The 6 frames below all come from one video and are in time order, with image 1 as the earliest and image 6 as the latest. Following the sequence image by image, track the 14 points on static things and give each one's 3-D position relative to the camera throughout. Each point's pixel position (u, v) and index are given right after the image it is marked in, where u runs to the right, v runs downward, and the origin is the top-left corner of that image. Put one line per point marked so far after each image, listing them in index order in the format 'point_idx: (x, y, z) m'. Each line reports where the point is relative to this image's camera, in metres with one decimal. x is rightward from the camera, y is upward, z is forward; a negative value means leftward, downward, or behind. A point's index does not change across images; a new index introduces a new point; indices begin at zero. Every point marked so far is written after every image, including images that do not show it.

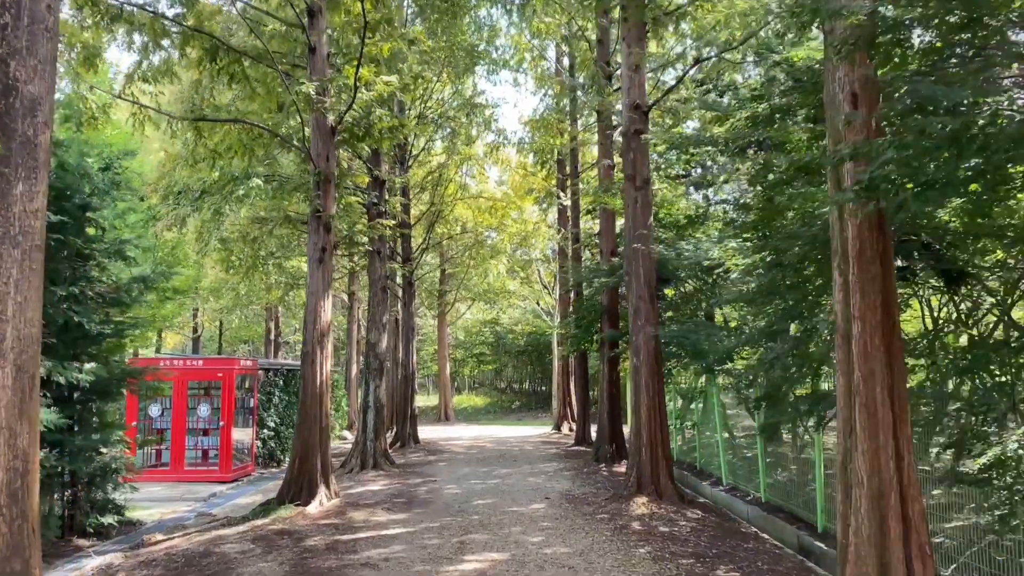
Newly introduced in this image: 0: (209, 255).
0: (-6.8, +0.8, +17.7) m
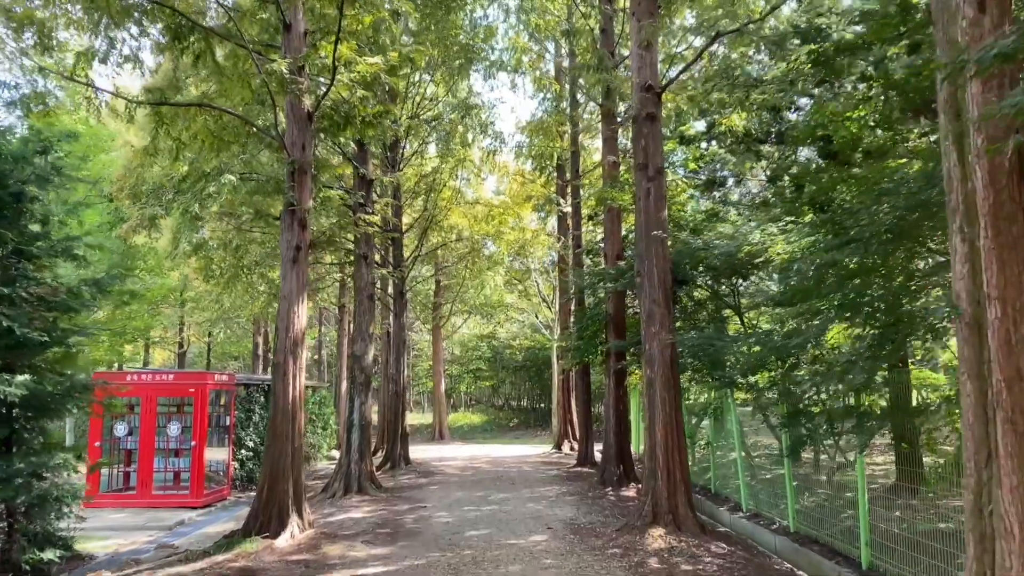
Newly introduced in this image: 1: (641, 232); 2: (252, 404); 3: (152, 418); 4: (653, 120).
0: (-6.8, +0.6, +16.6) m
1: (+1.5, +0.6, +9.0) m
2: (-5.1, -2.3, +15.6) m
3: (-6.0, -2.2, +13.1) m
4: (+1.6, +1.9, +9.1) m
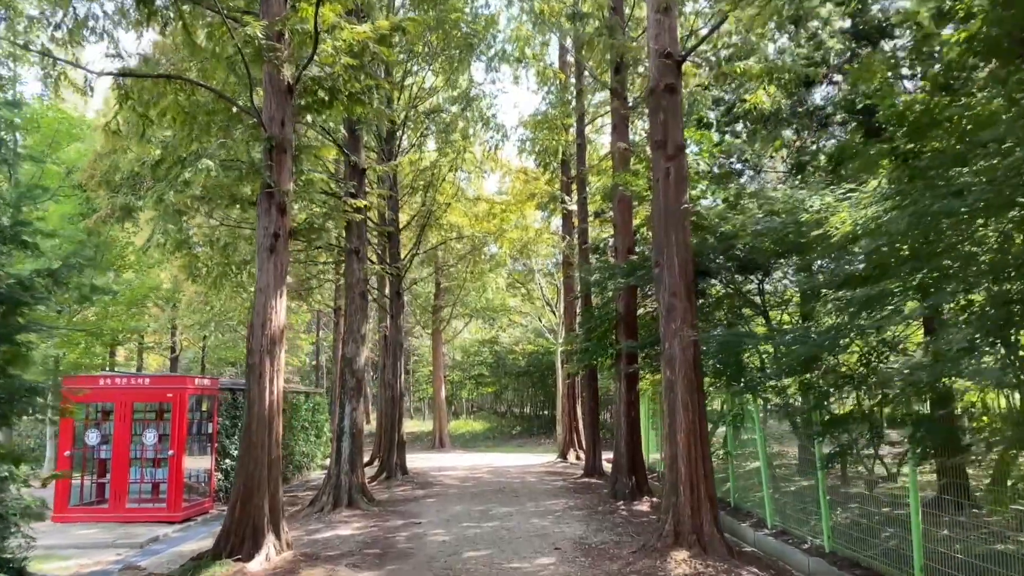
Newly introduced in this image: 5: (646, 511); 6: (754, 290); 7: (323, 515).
0: (-6.8, +0.6, +15.6) m
1: (+1.5, +0.7, +8.1) m
2: (-5.1, -2.3, +14.6) m
3: (-5.9, -2.1, +12.2) m
4: (+1.7, +2.0, +8.2) m
5: (+1.9, -3.1, +11.1) m
6: (+3.3, 0.0, +10.8) m
7: (-2.7, -3.3, +11.4) m
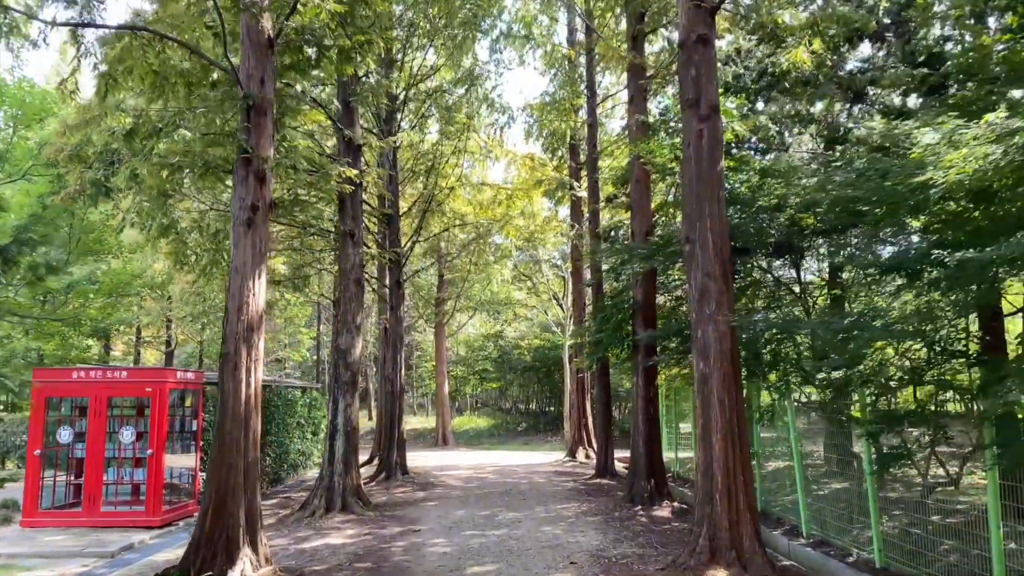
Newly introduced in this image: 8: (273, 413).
0: (-6.6, +0.8, +14.7) m
1: (+1.6, +0.9, +7.1) m
2: (-4.9, -2.0, +13.7) m
3: (-5.8, -1.9, +11.2) m
4: (+1.8, +2.2, +7.2) m
5: (+2.0, -2.9, +10.1) m
6: (+3.4, +0.2, +9.8) m
7: (-2.6, -3.1, +10.4) m
8: (-4.8, -2.5, +15.9) m
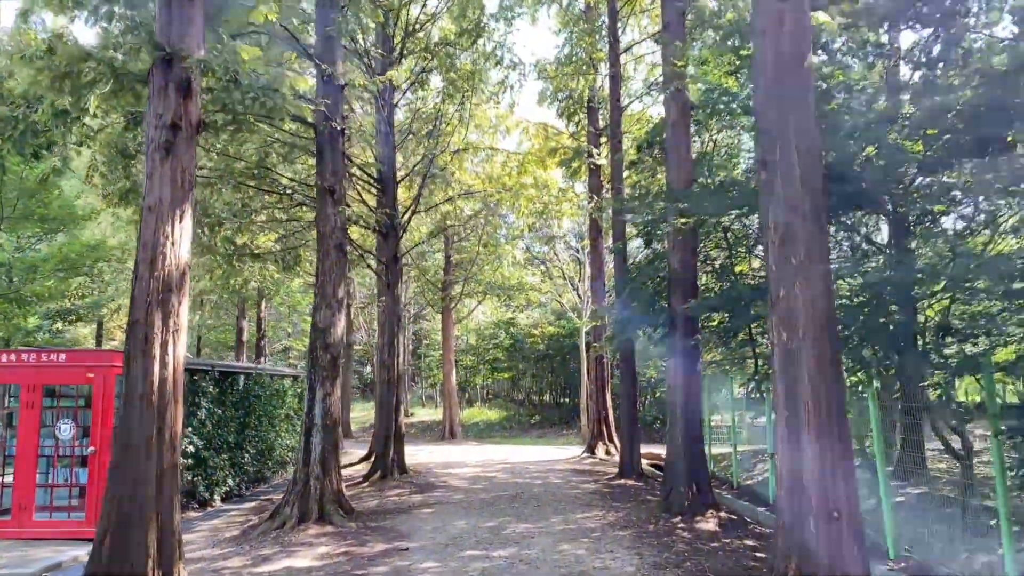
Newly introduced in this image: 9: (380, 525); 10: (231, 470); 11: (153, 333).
0: (-6.5, +1.2, +12.9) m
1: (+1.7, +1.3, +5.1) m
2: (-4.8, -1.6, +11.9) m
3: (-5.7, -1.5, +9.5) m
4: (+1.8, +2.6, +5.3) m
5: (+2.1, -2.5, +8.2) m
6: (+3.5, +0.6, +7.8) m
7: (-2.5, -2.7, +8.6) m
8: (-4.6, -2.1, +14.1) m
9: (-1.5, -2.7, +9.0) m
10: (-4.6, -3.0, +12.9) m
11: (-2.3, -0.3, +5.2) m
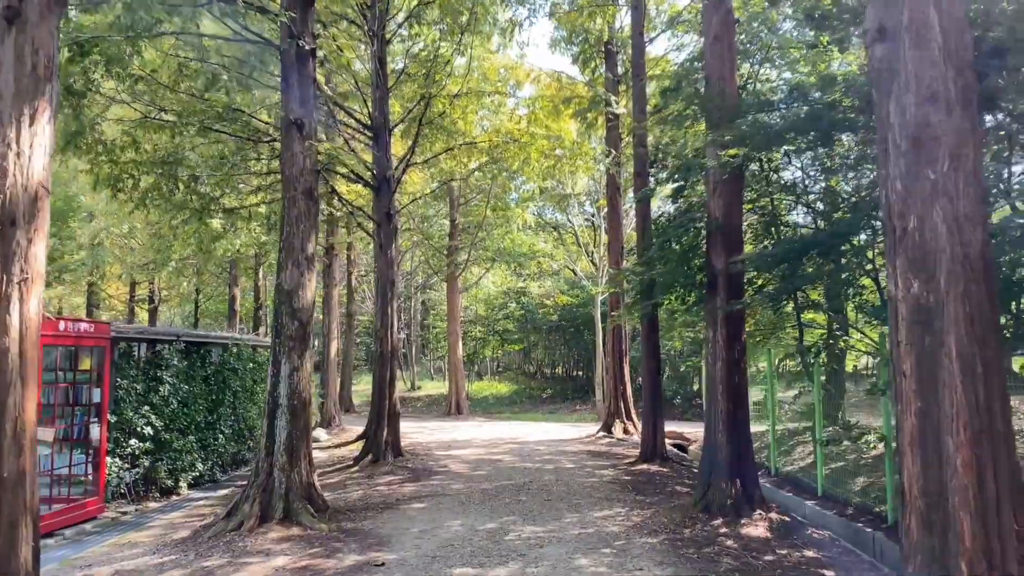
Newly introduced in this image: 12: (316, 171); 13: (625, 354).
0: (-6.4, +1.8, +11.3) m
1: (+1.6, +1.6, +3.4) m
2: (-4.7, -1.1, +10.4) m
3: (-5.7, -1.0, +8.0) m
4: (+1.8, +2.9, +3.5) m
5: (+2.1, -2.1, +6.6) m
6: (+3.5, +1.0, +6.1) m
7: (-2.5, -2.2, +7.1) m
8: (-4.5, -1.5, +12.6) m
9: (-1.4, -2.2, +7.5) m
10: (-4.5, -2.4, +11.4) m
11: (-2.4, 0.0, +3.6) m
12: (-2.1, +1.2, +8.4) m
13: (+2.2, -1.3, +15.5) m
